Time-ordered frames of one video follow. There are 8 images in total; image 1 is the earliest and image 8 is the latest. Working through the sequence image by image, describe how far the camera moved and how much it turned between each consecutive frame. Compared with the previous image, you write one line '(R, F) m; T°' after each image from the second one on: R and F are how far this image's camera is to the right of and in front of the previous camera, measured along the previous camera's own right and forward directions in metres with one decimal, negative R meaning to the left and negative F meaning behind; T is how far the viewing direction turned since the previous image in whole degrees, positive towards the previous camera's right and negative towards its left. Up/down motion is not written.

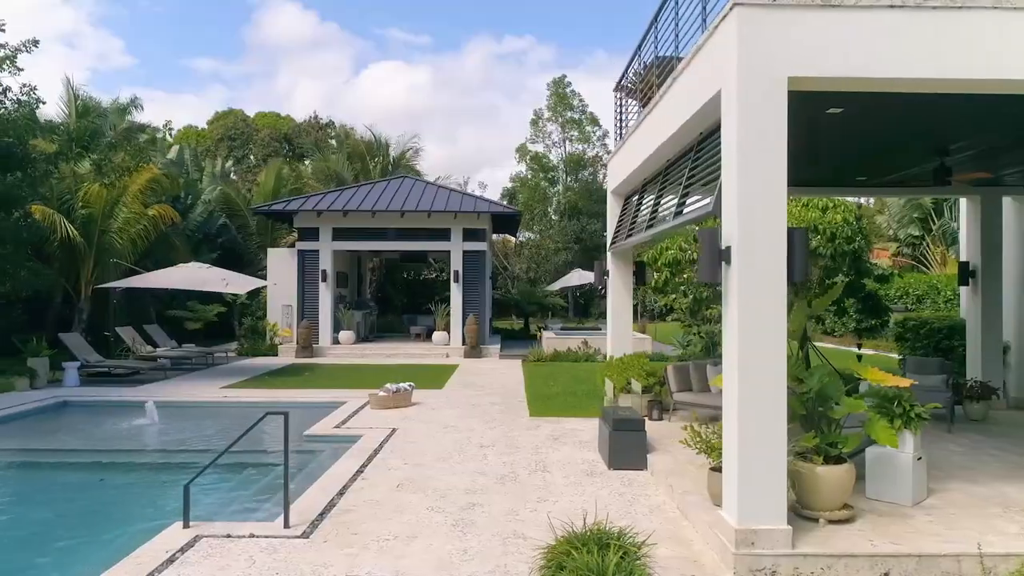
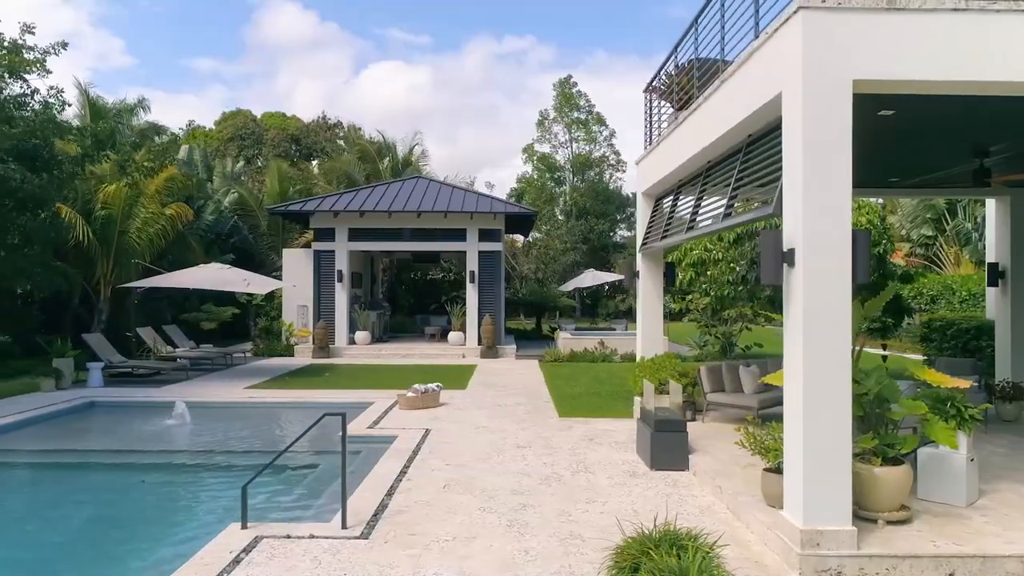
(-0.4, 0.0) m; 0°
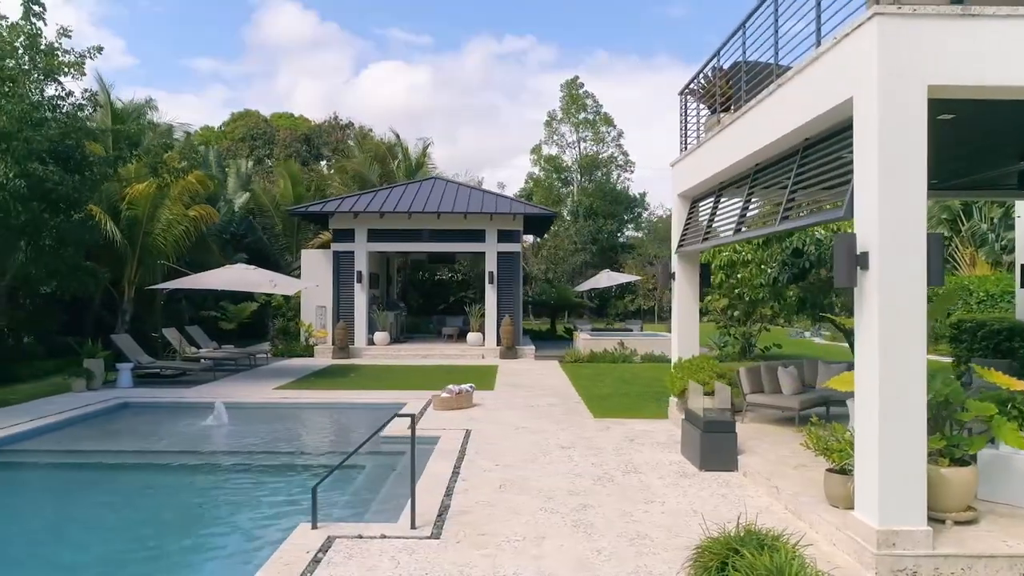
(-0.5, -0.1) m; 0°
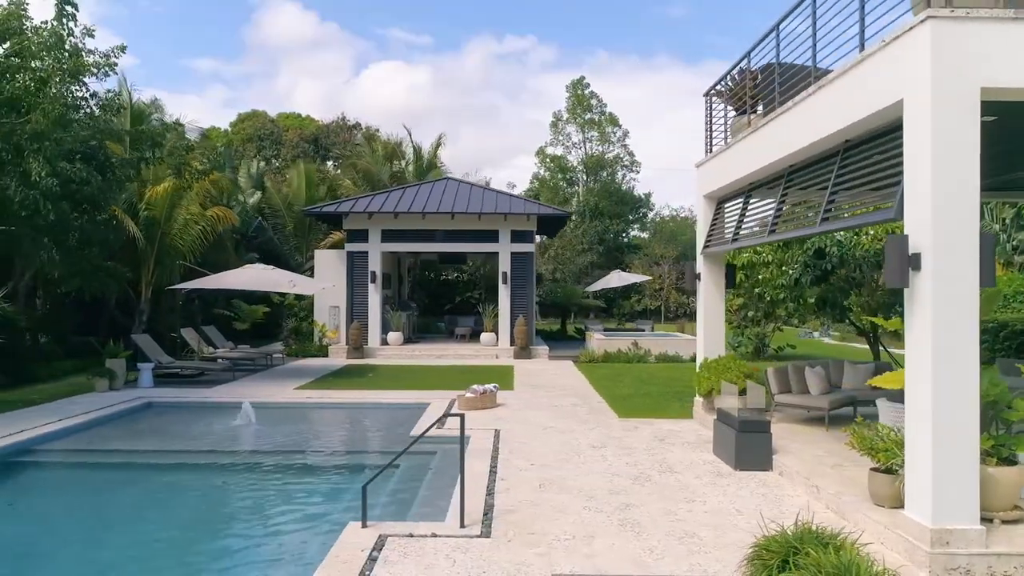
(-0.4, 0.0) m; 0°
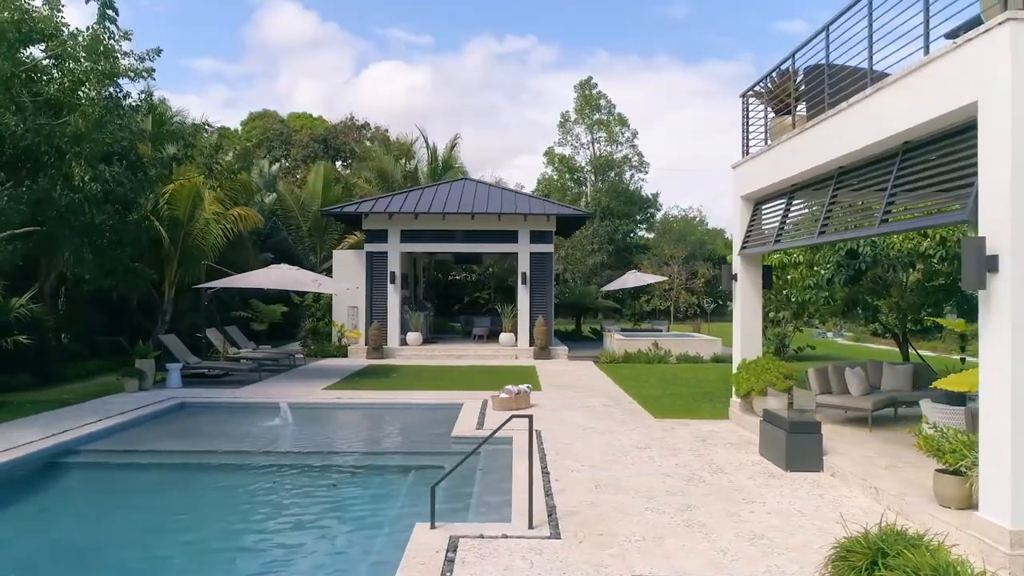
(-0.5, 0.0) m; 0°
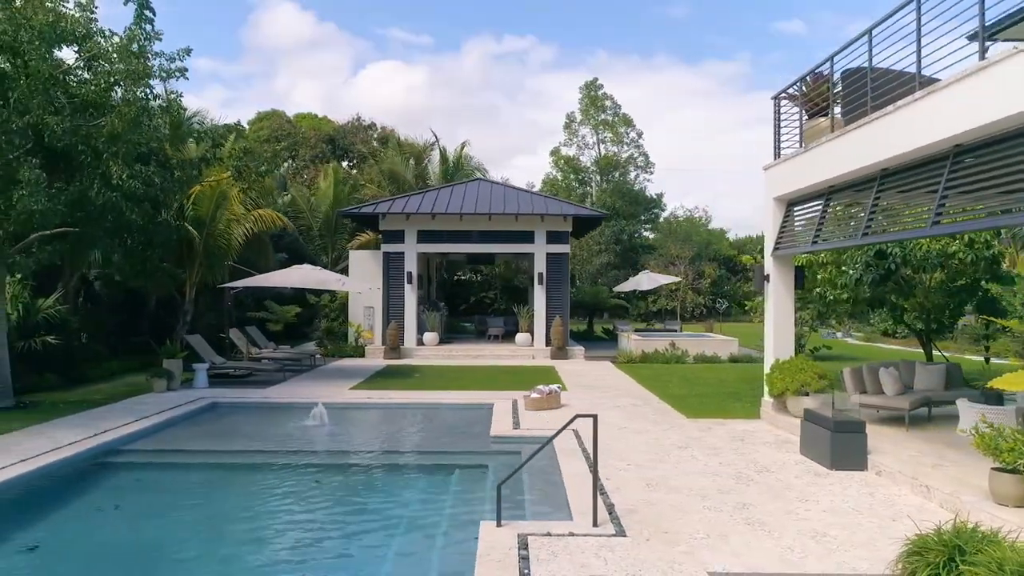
(-0.5, -0.1) m; 0°
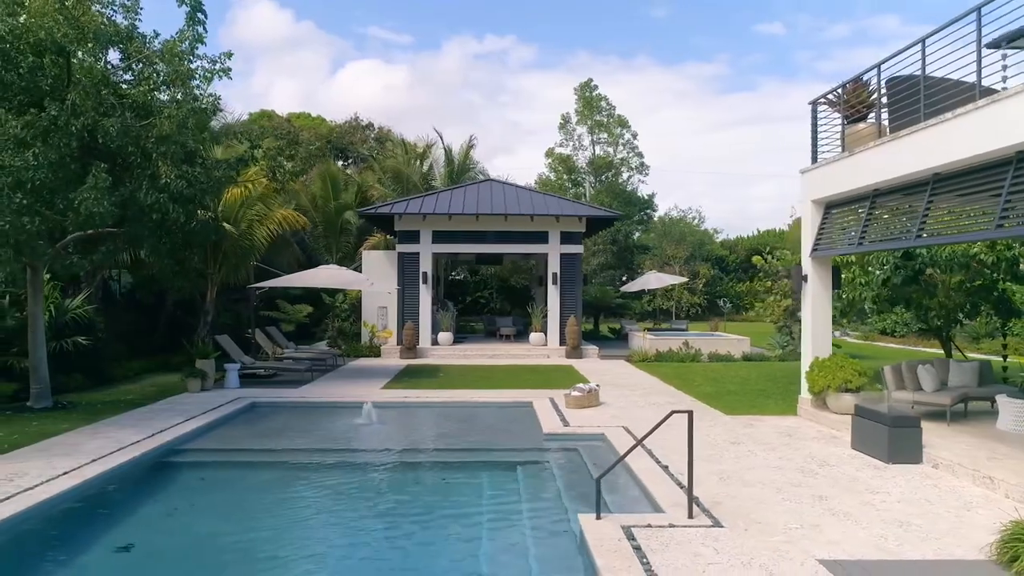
(-1.0, -0.2) m; +2°
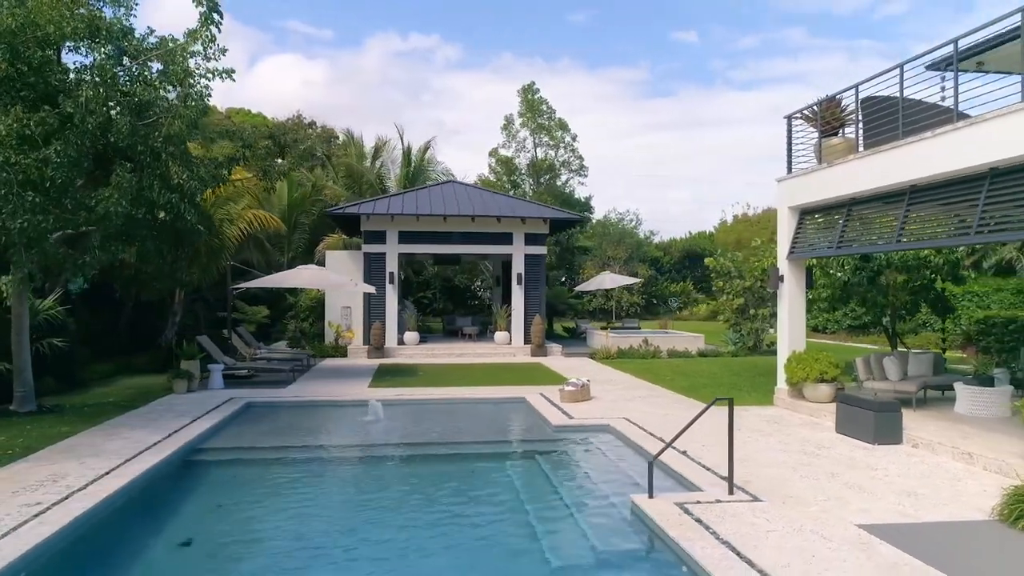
(-1.2, -0.4) m; +6°
